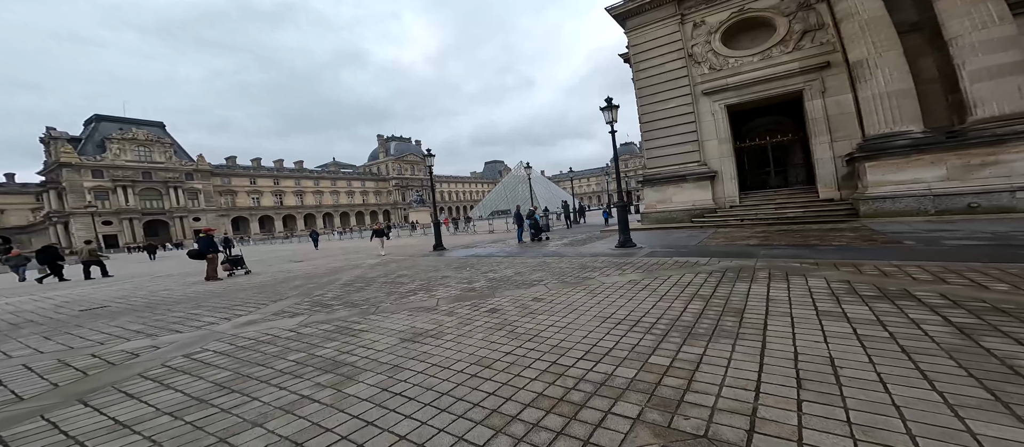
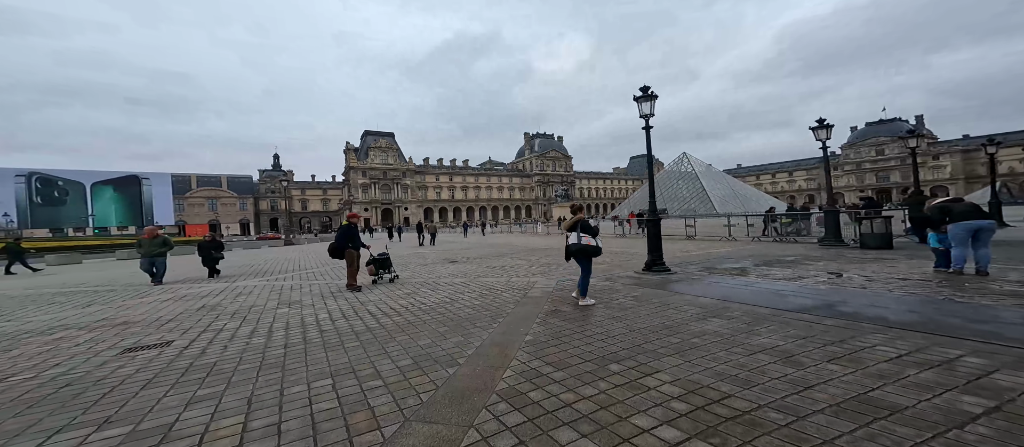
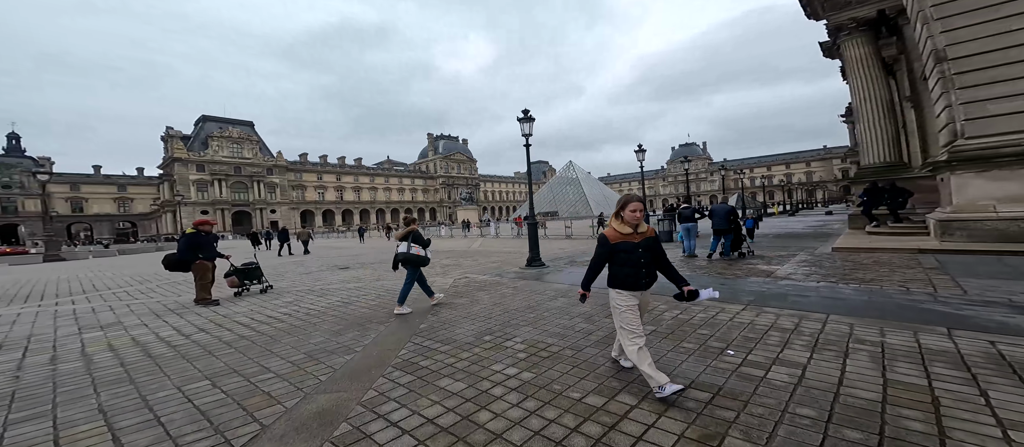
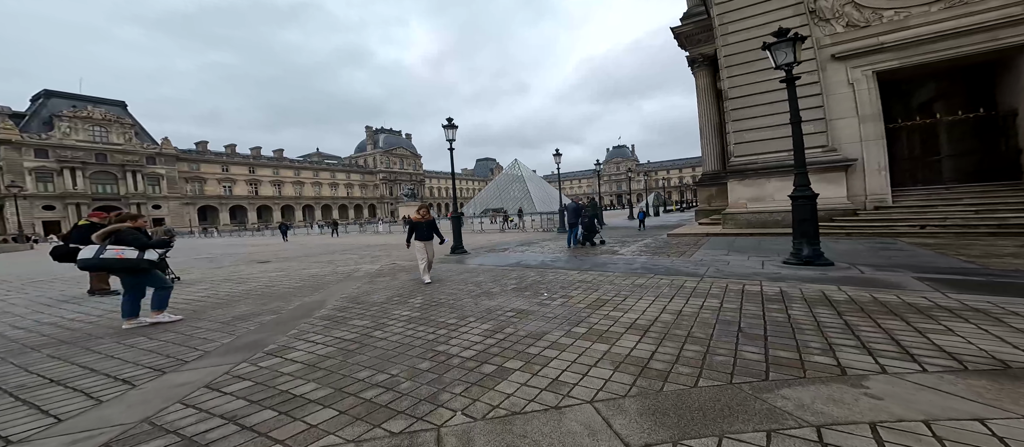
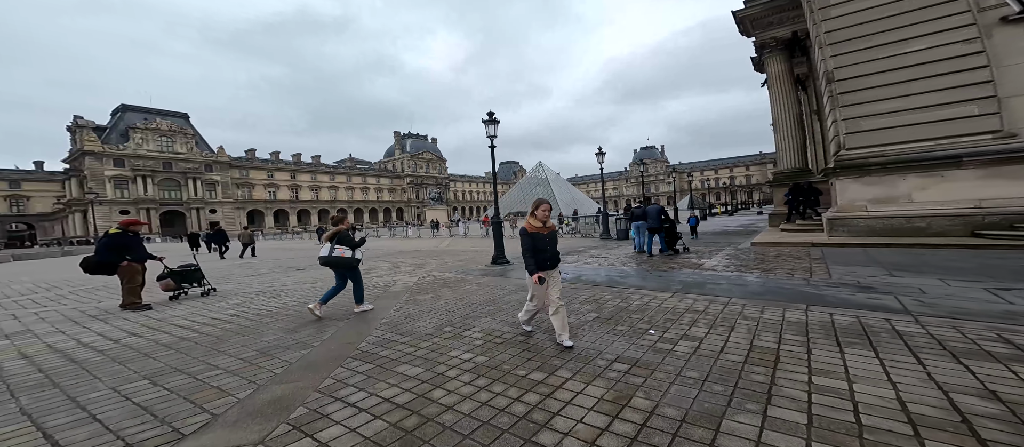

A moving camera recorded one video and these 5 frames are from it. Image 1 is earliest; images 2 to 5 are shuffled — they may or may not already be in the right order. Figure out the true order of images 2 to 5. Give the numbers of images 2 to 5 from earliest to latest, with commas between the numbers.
4, 5, 3, 2
